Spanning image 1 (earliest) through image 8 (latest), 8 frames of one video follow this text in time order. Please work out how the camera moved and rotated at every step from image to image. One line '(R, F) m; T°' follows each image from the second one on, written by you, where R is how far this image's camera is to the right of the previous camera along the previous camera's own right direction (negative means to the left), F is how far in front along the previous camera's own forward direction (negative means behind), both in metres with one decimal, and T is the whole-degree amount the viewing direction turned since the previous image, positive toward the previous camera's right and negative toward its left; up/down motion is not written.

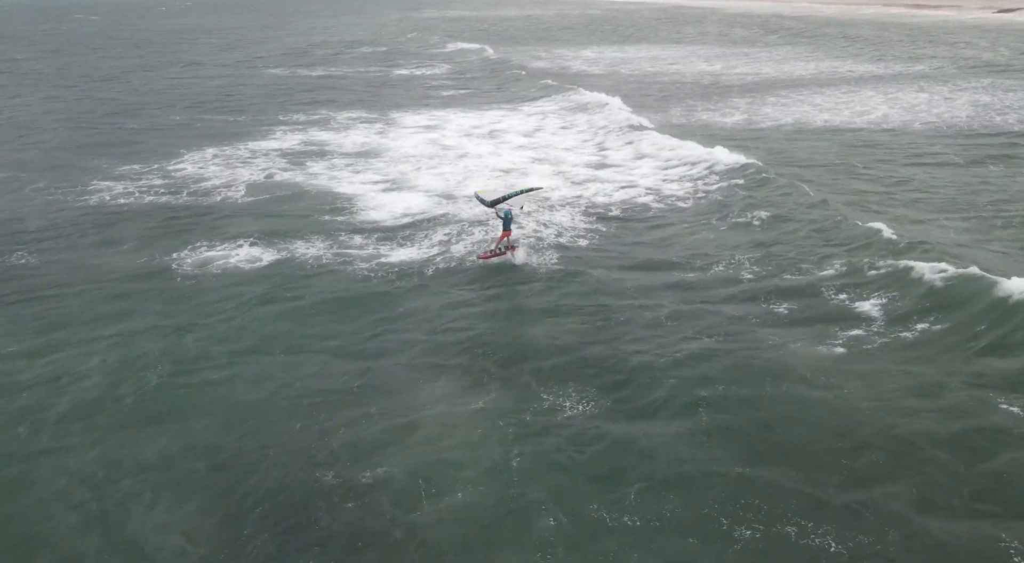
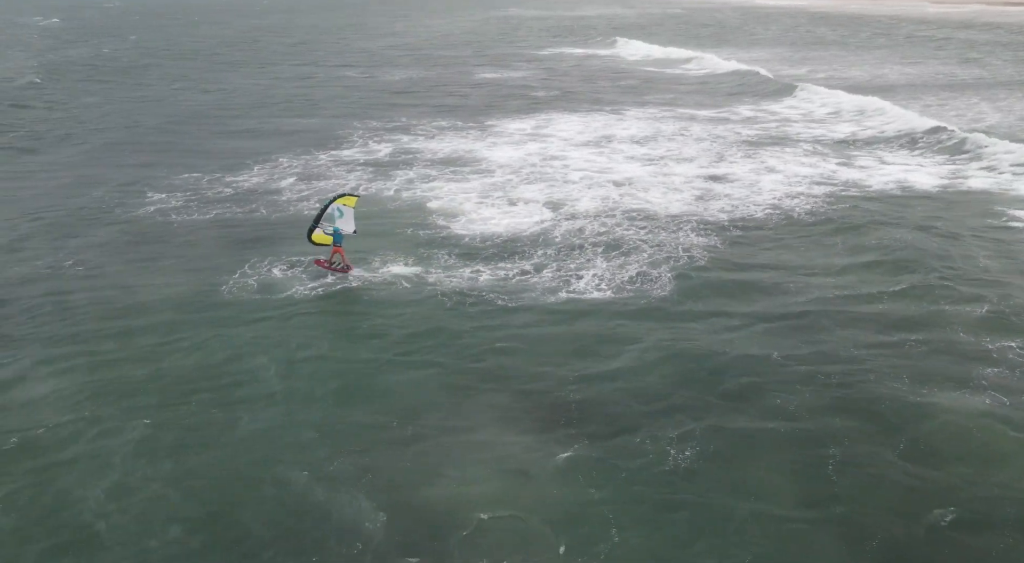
(-1.6, +2.9) m; -4°
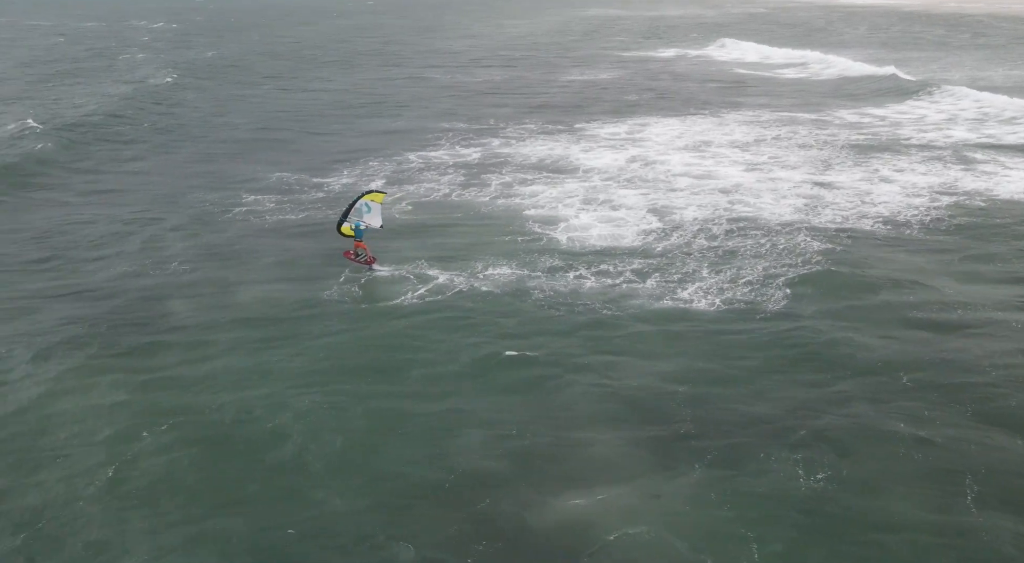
(-1.0, +0.7) m; -5°
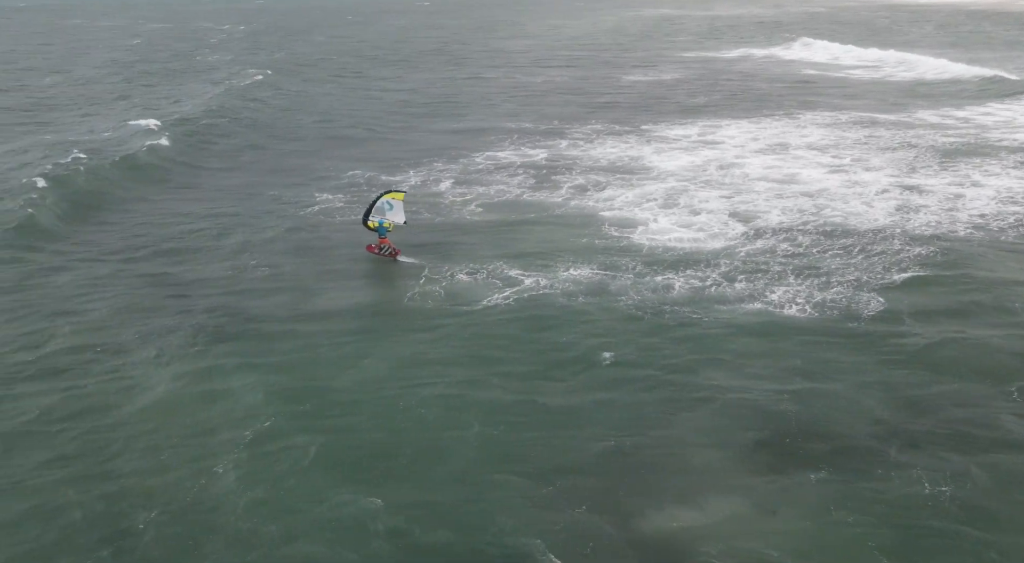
(-1.0, +0.2) m; -3°
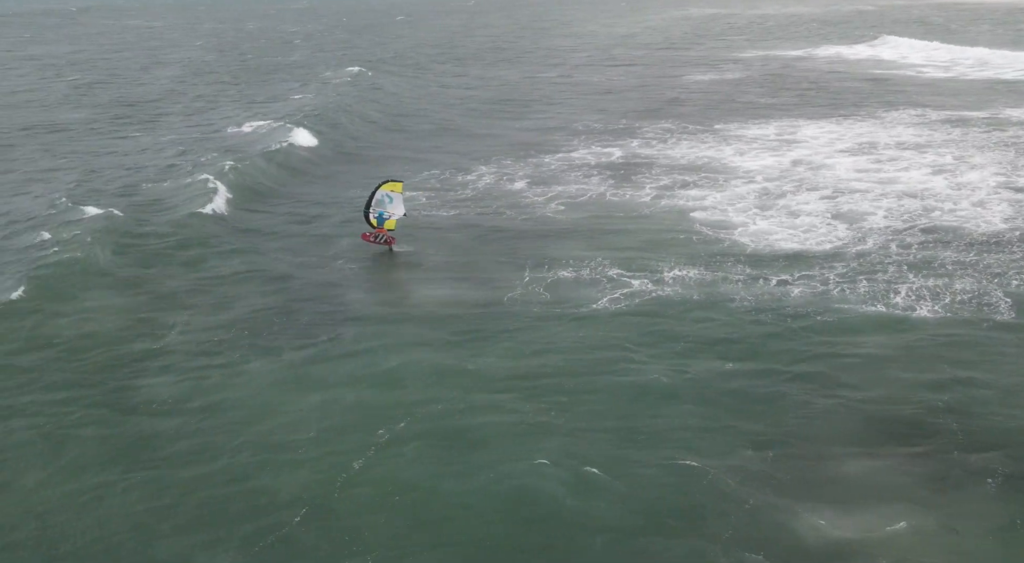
(-2.1, +0.3) m; -2°
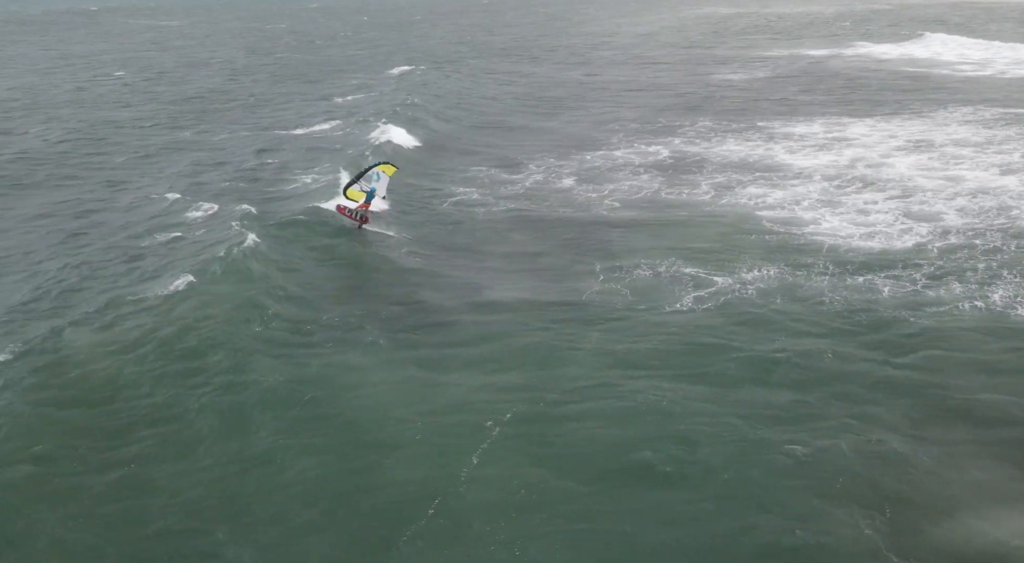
(-2.2, +0.2) m; 0°
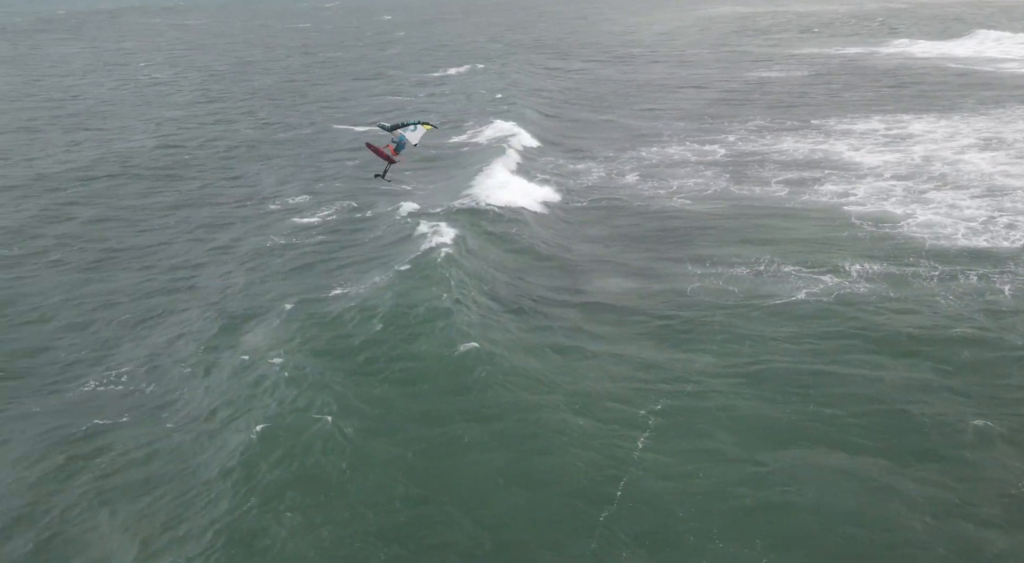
(-2.9, +0.1) m; 0°
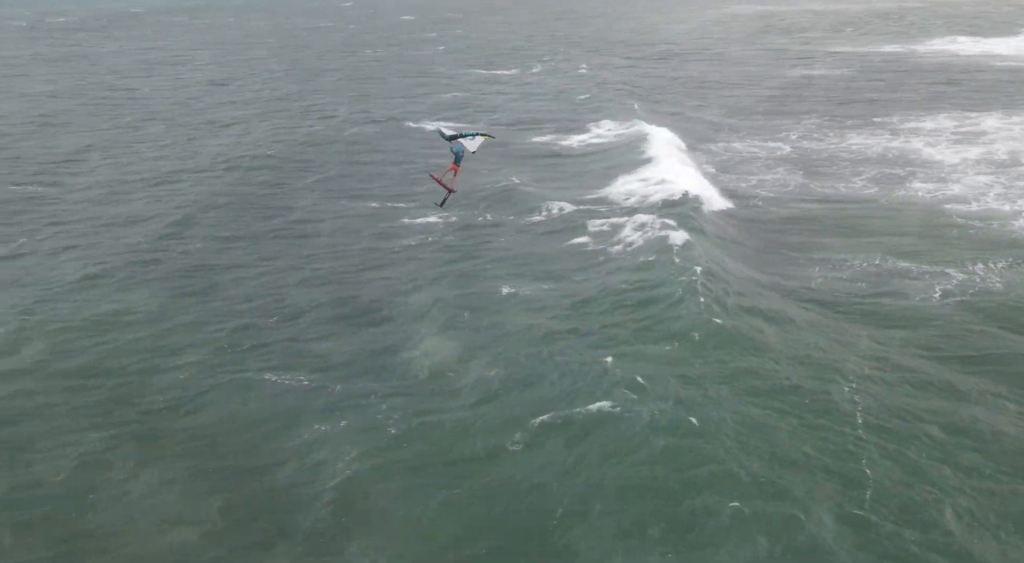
(-3.6, -0.2) m; 0°
